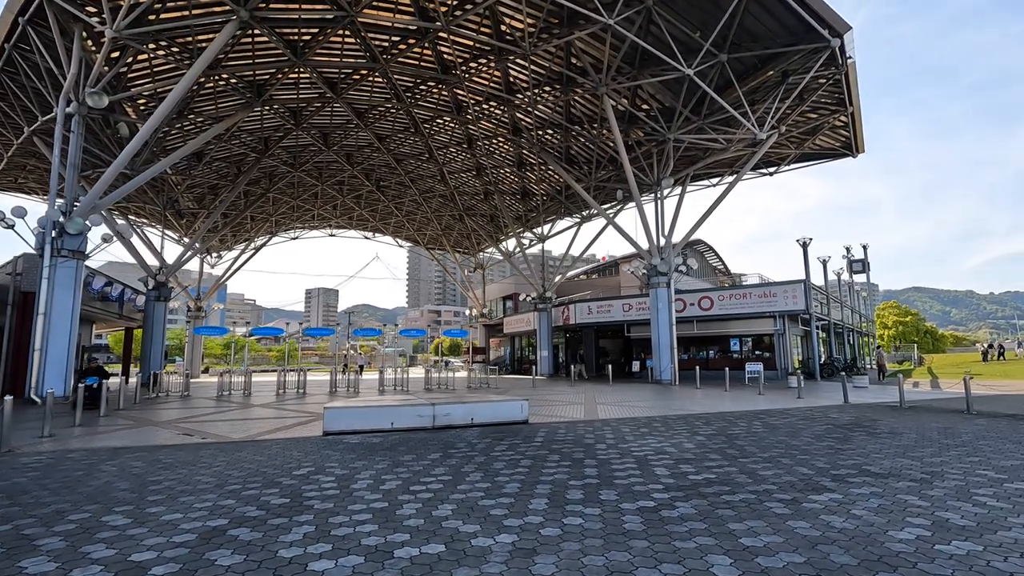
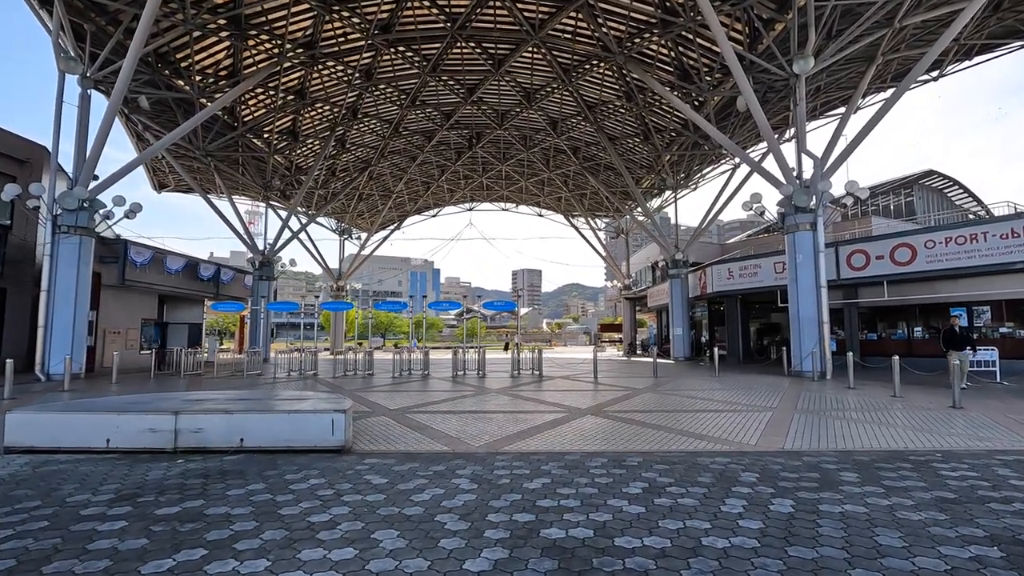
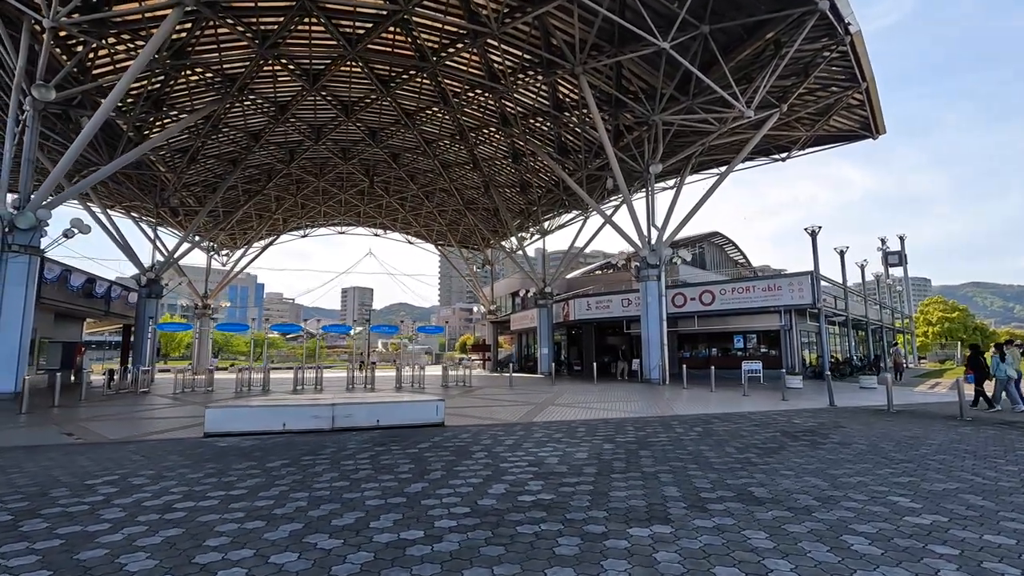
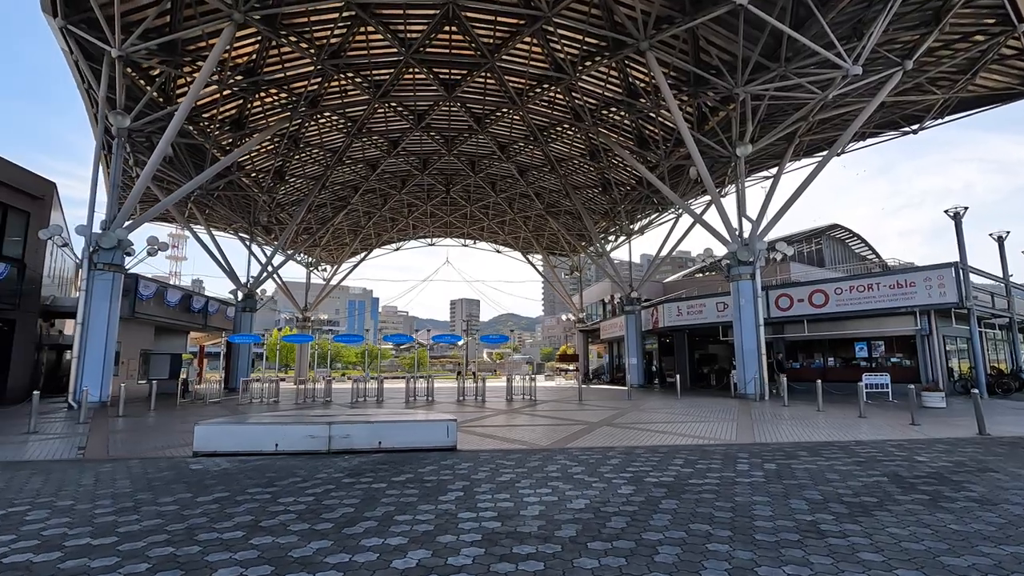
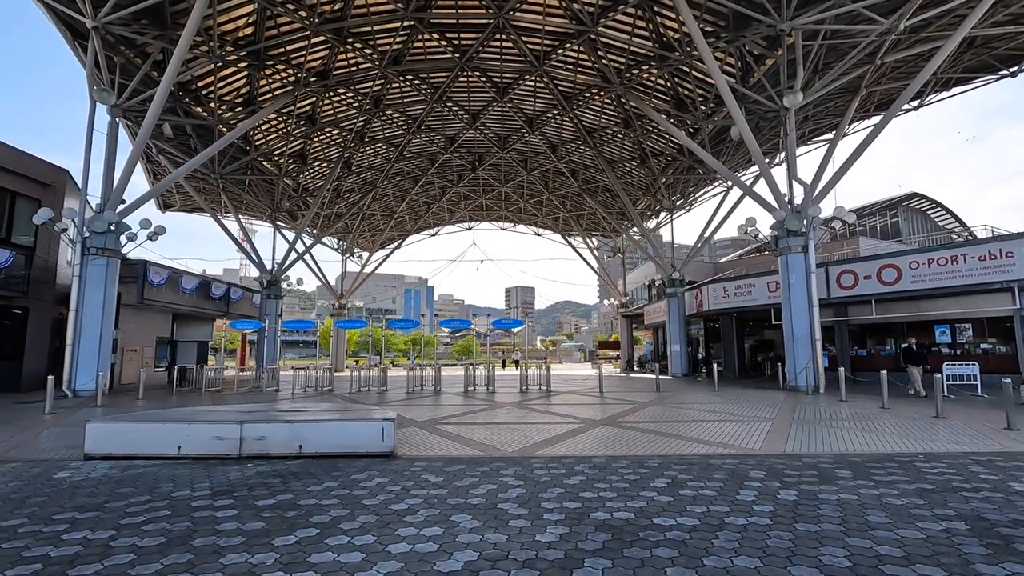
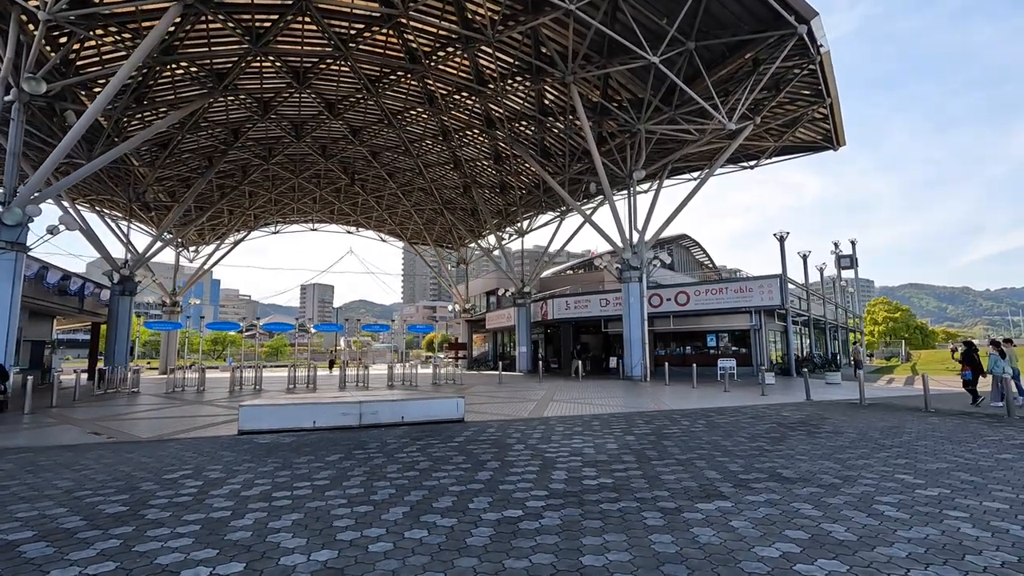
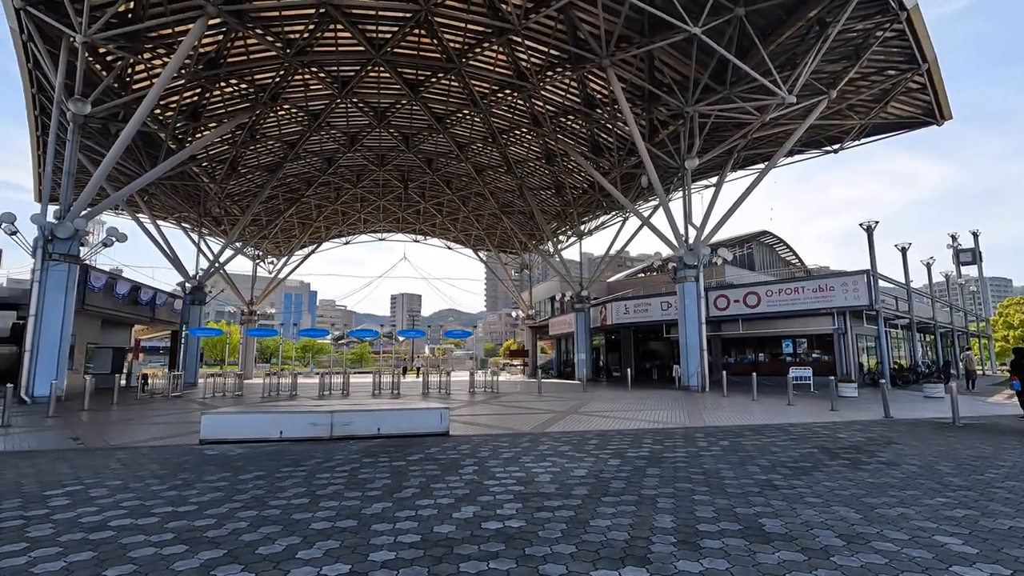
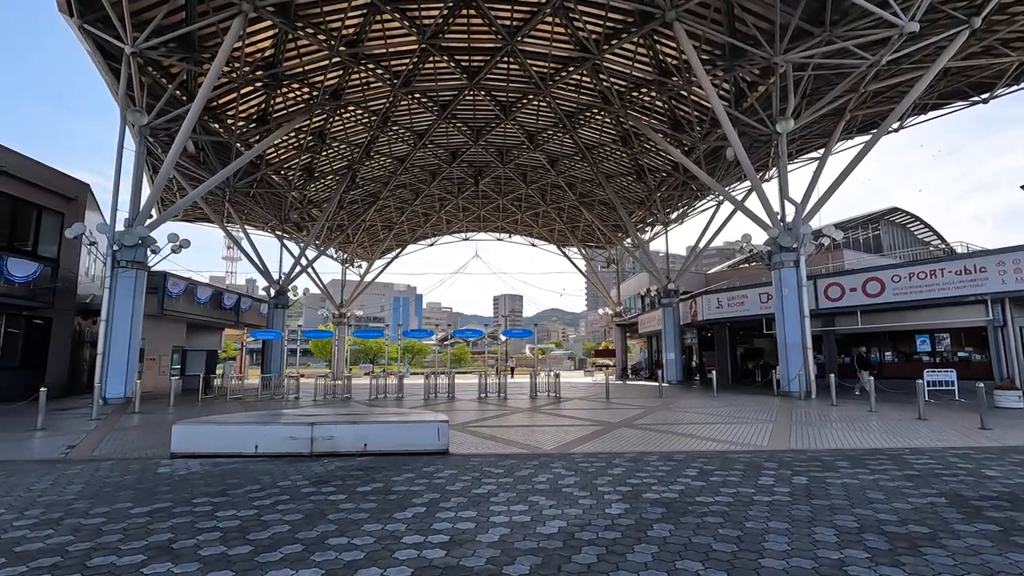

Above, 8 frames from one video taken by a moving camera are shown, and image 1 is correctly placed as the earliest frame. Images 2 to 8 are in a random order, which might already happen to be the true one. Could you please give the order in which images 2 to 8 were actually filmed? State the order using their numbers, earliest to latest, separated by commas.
6, 3, 7, 4, 8, 5, 2
